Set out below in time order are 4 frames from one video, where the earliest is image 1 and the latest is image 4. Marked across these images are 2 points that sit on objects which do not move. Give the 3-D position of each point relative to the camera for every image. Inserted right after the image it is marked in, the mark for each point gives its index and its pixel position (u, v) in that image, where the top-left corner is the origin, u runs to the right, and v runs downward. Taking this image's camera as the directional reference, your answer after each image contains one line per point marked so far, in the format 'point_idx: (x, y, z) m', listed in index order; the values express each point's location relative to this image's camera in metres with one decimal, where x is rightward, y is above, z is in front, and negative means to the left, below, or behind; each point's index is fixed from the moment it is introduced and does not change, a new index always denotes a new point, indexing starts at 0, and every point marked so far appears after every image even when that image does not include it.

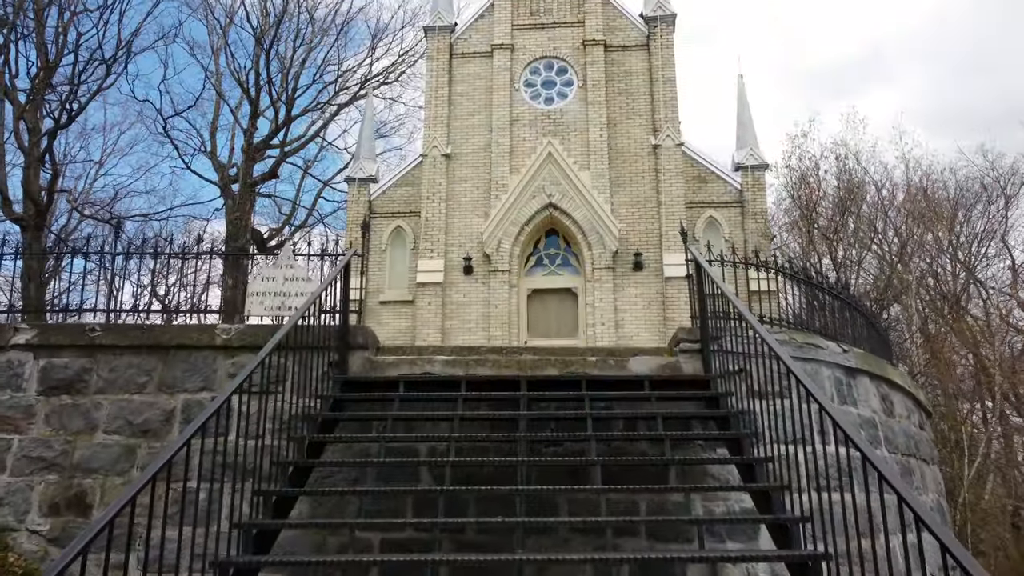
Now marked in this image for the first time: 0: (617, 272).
0: (+2.4, +0.3, +18.0) m
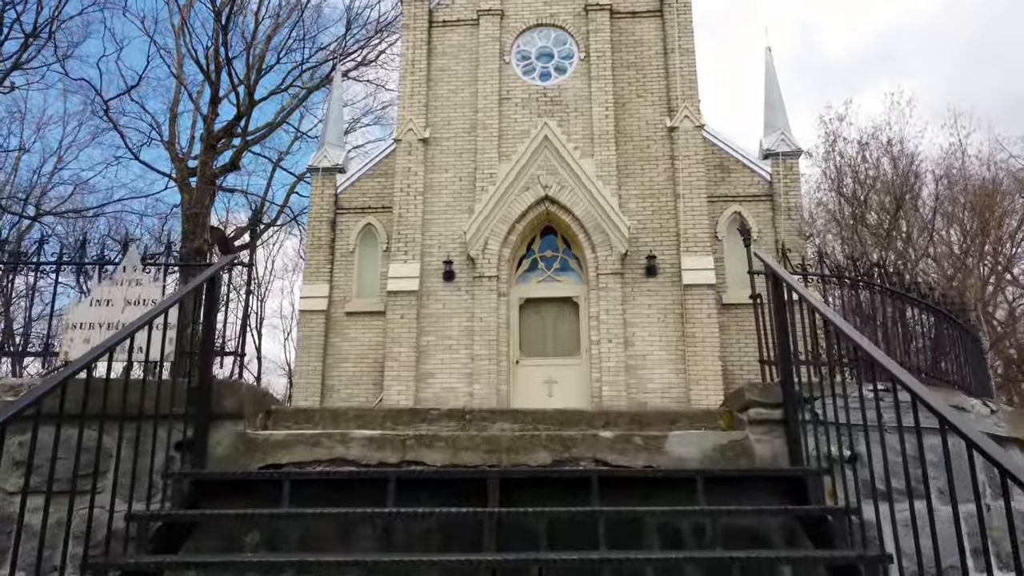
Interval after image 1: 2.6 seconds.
0: (+2.2, +0.2, +15.1) m
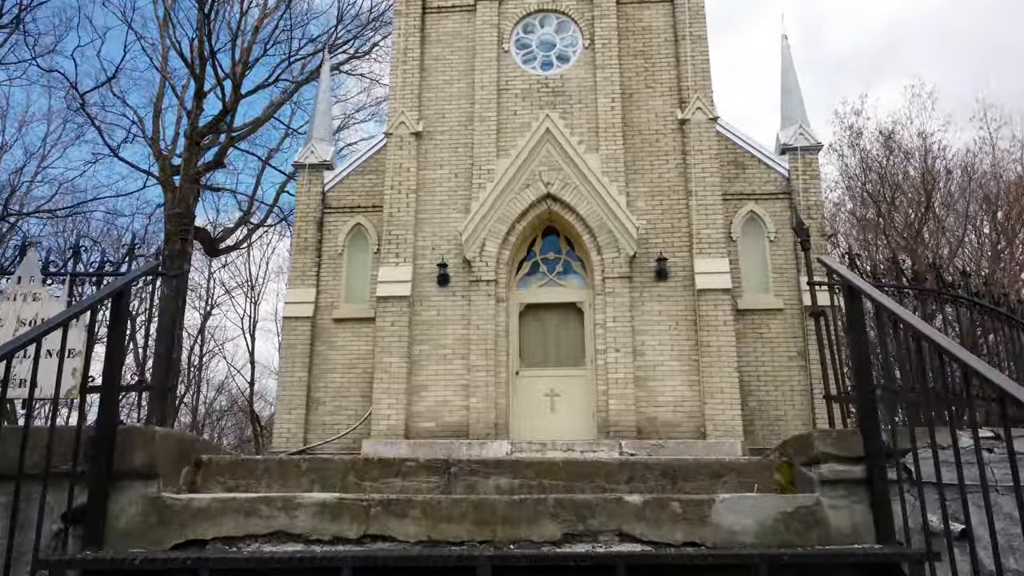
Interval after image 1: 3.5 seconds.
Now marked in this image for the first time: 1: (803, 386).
0: (+2.2, +0.1, +14.0) m
1: (+5.3, -1.8, +14.4) m
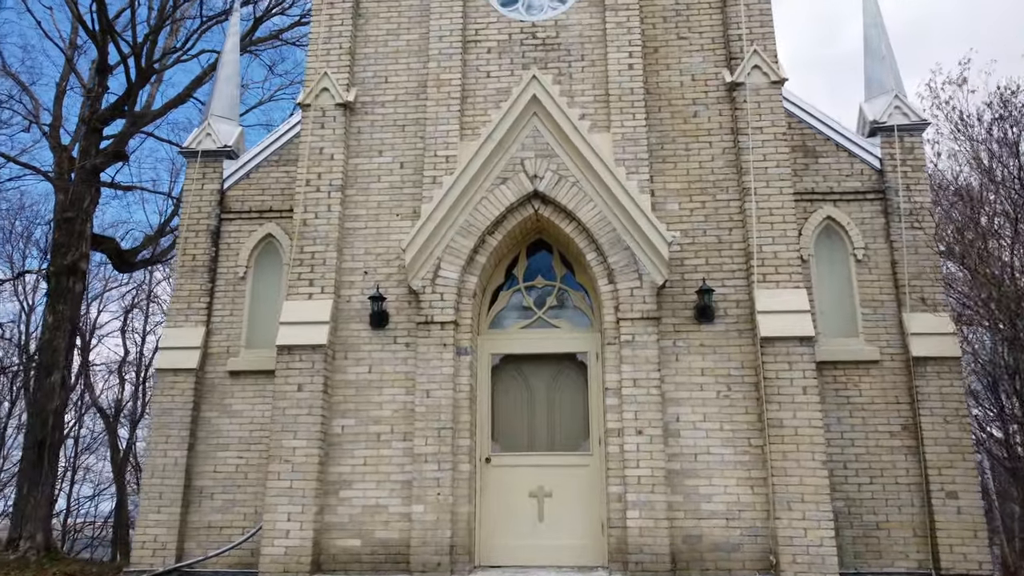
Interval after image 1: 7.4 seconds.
0: (+1.8, -0.5, +9.3) m
1: (+4.9, -2.3, +9.7) m
